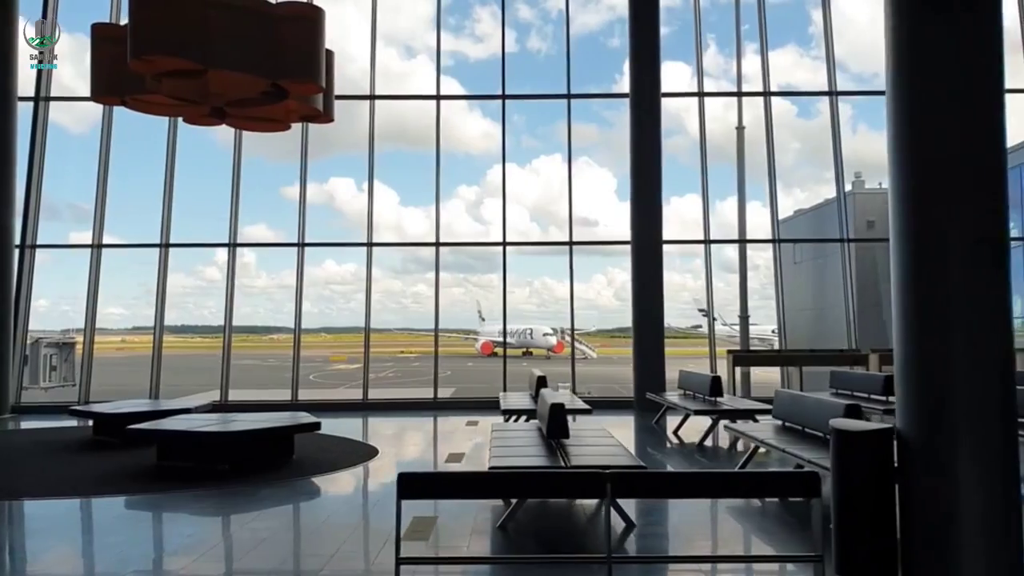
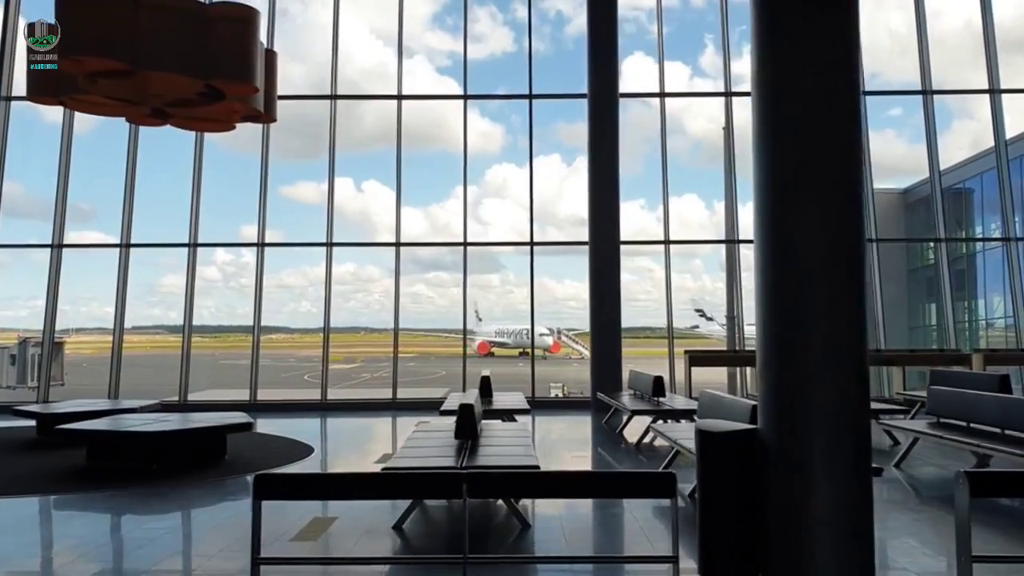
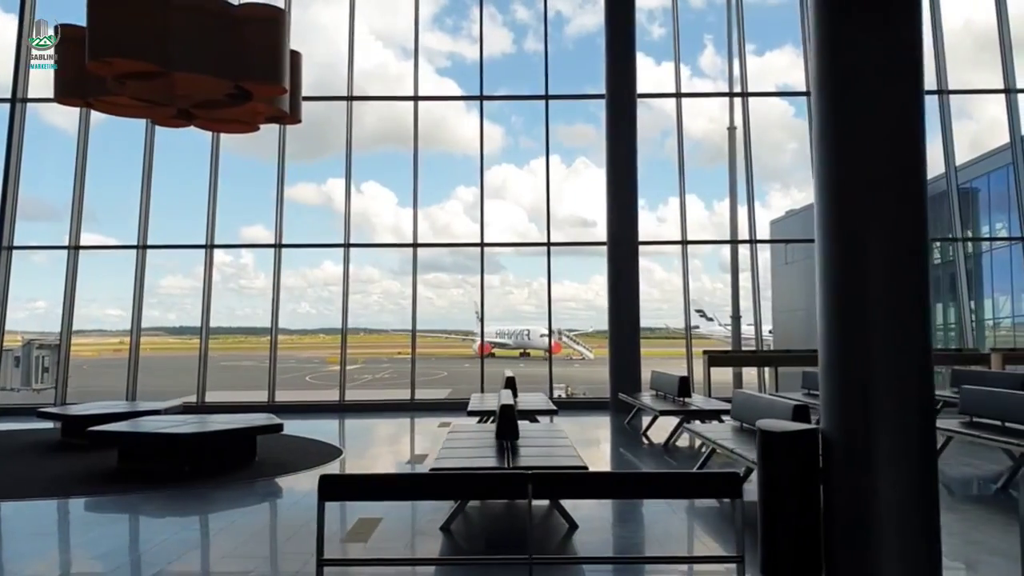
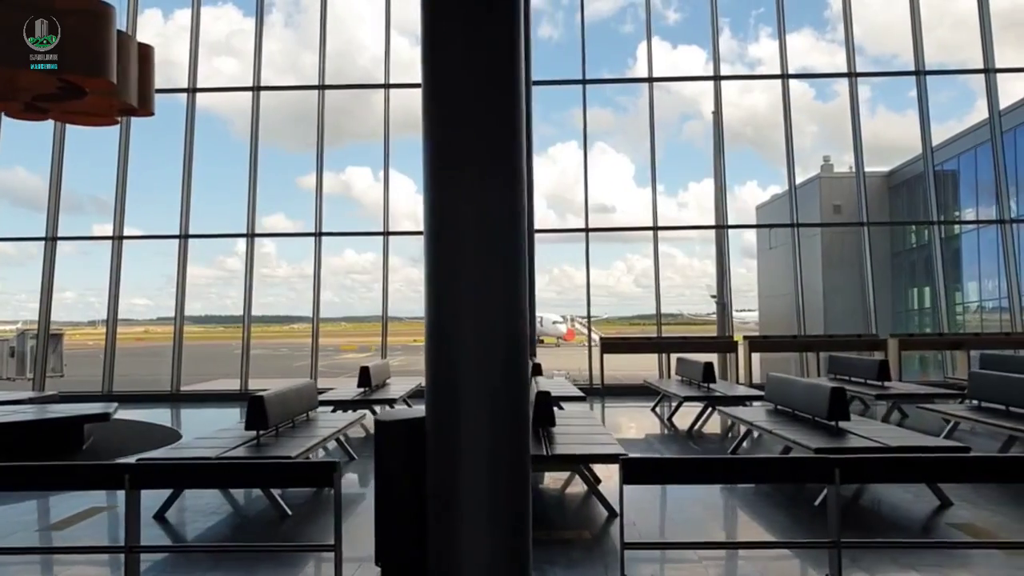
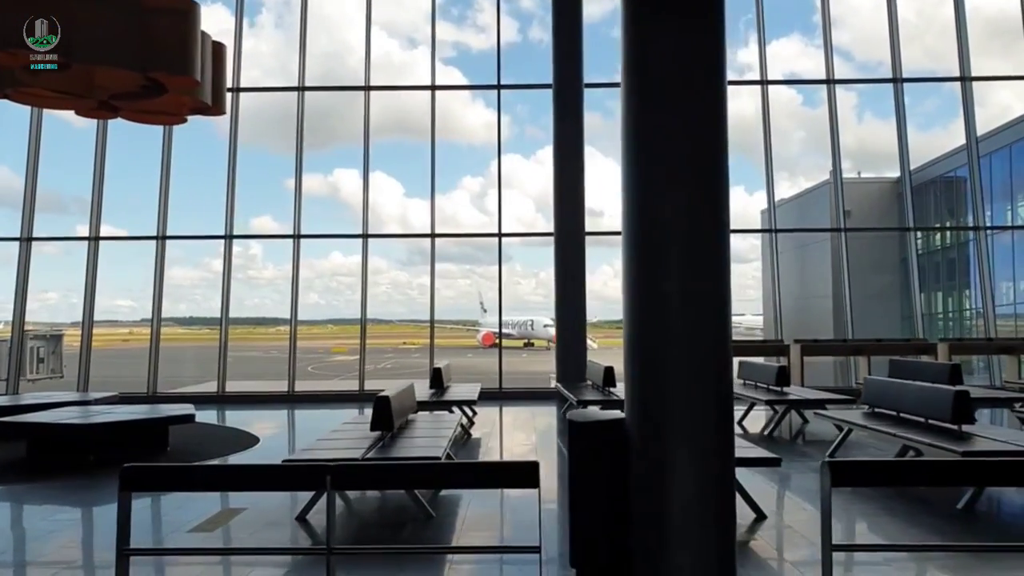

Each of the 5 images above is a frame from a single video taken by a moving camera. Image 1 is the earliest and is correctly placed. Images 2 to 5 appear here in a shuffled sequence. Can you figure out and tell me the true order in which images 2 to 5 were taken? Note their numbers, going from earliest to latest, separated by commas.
3, 2, 5, 4
